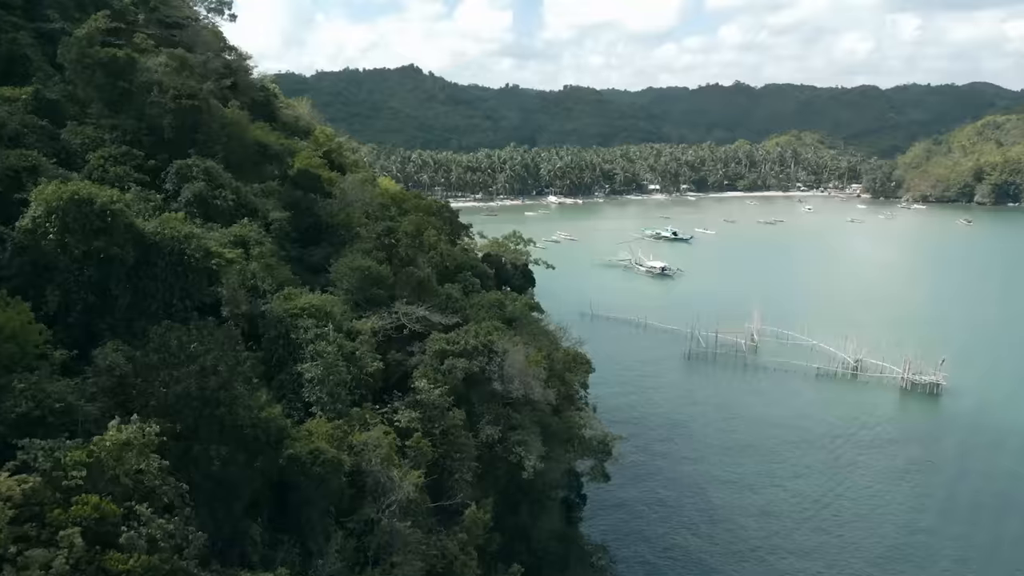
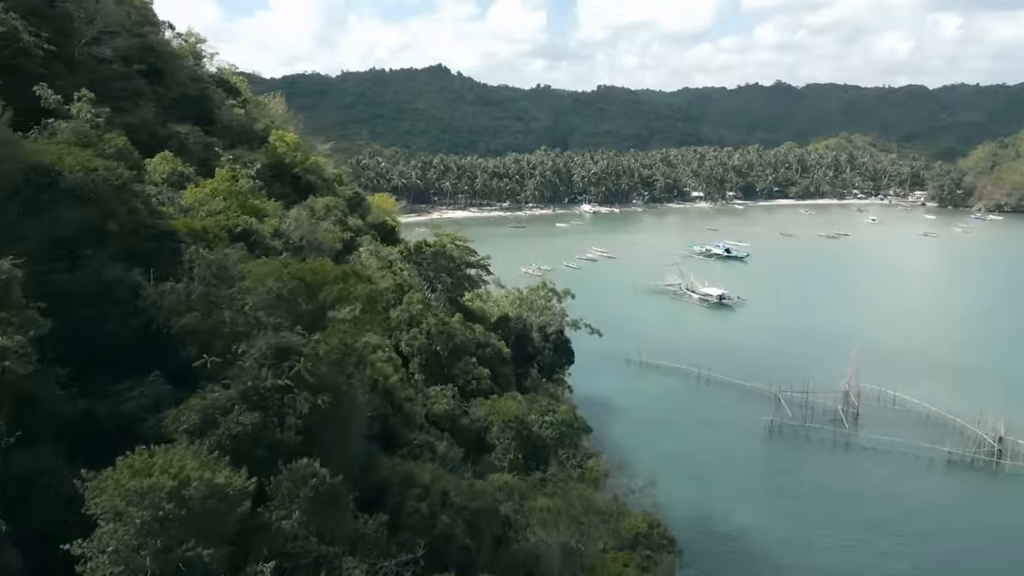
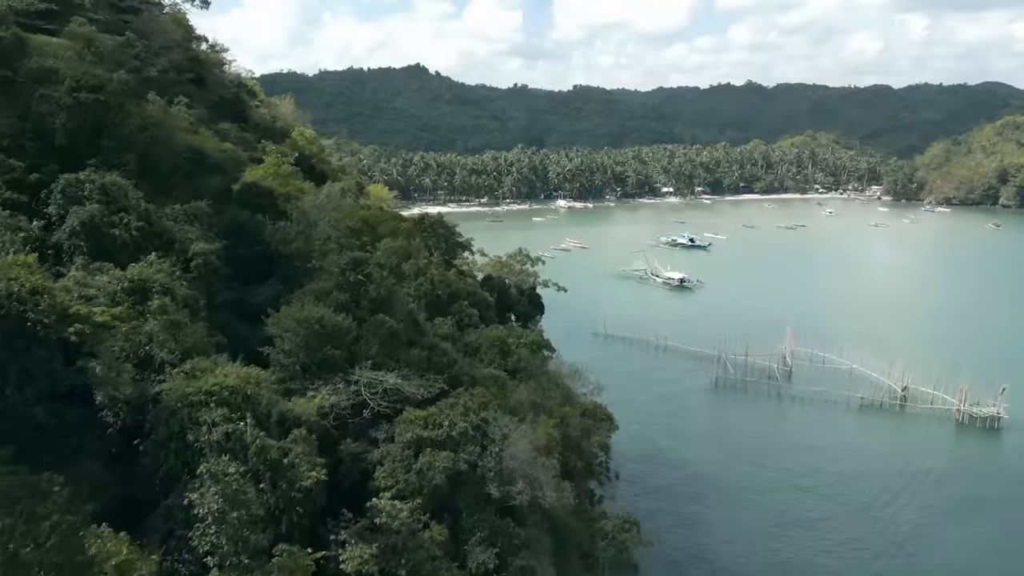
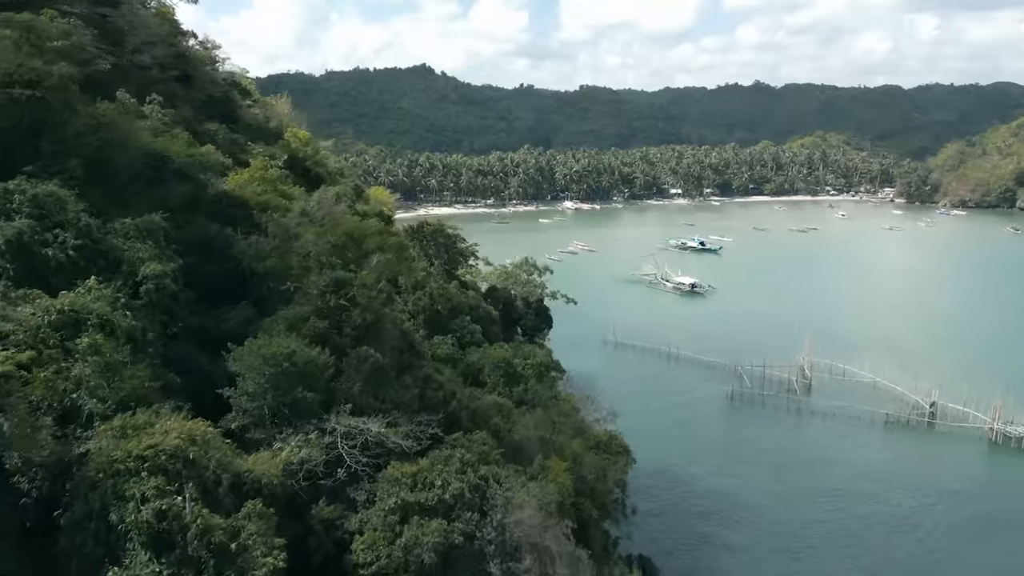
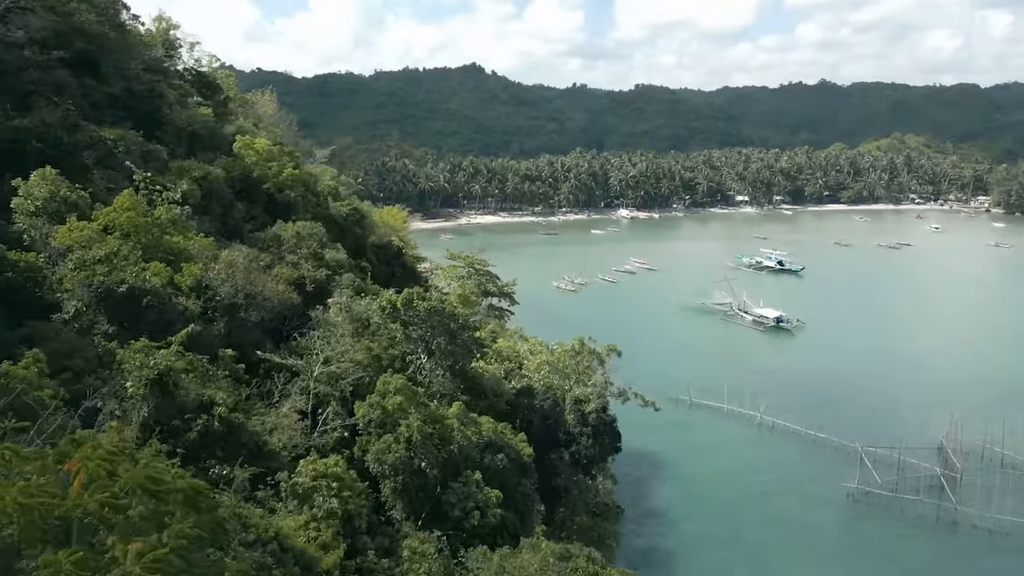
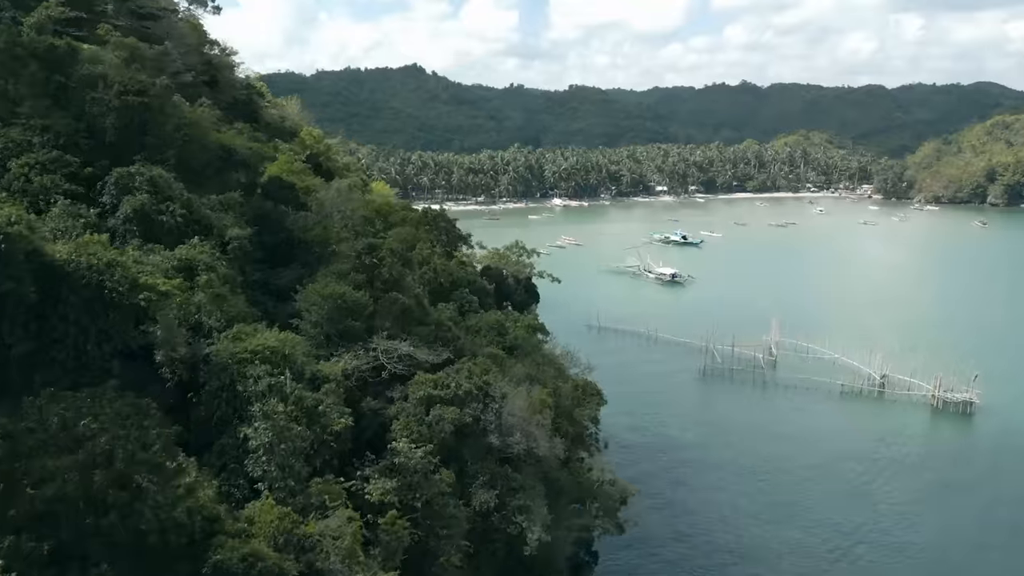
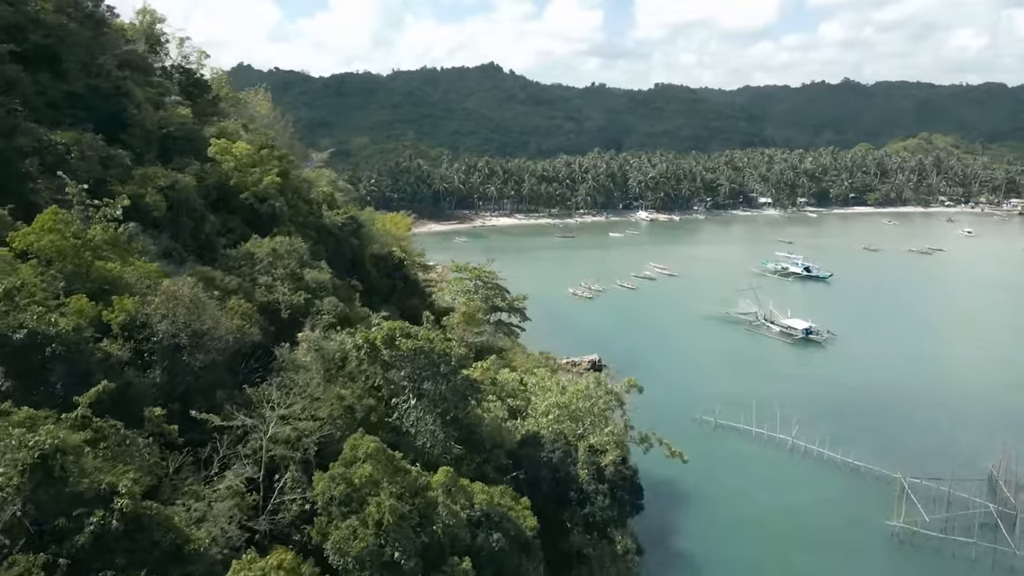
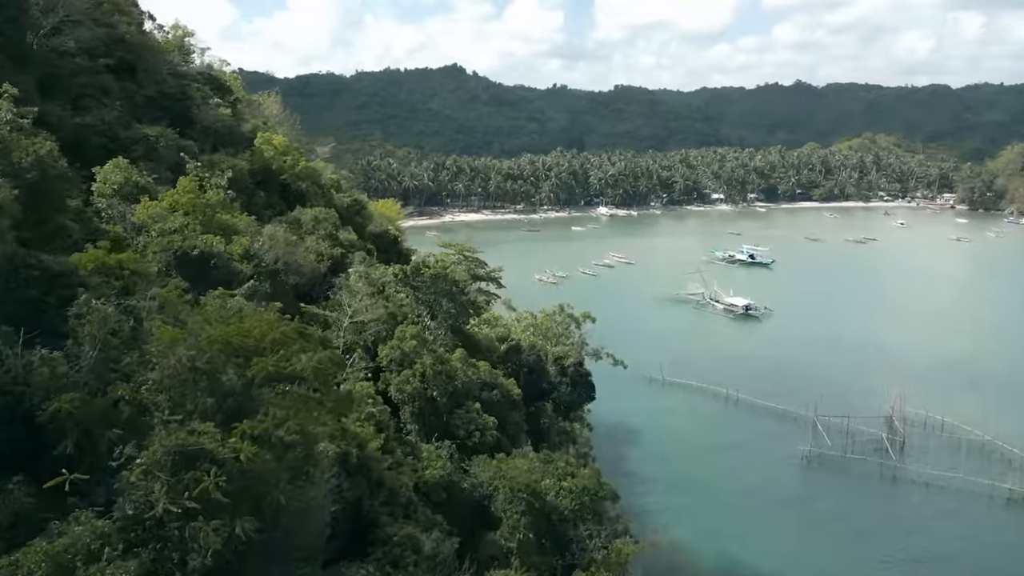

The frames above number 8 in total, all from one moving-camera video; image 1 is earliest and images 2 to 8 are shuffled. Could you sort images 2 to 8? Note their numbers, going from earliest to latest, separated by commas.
6, 3, 4, 2, 8, 5, 7
